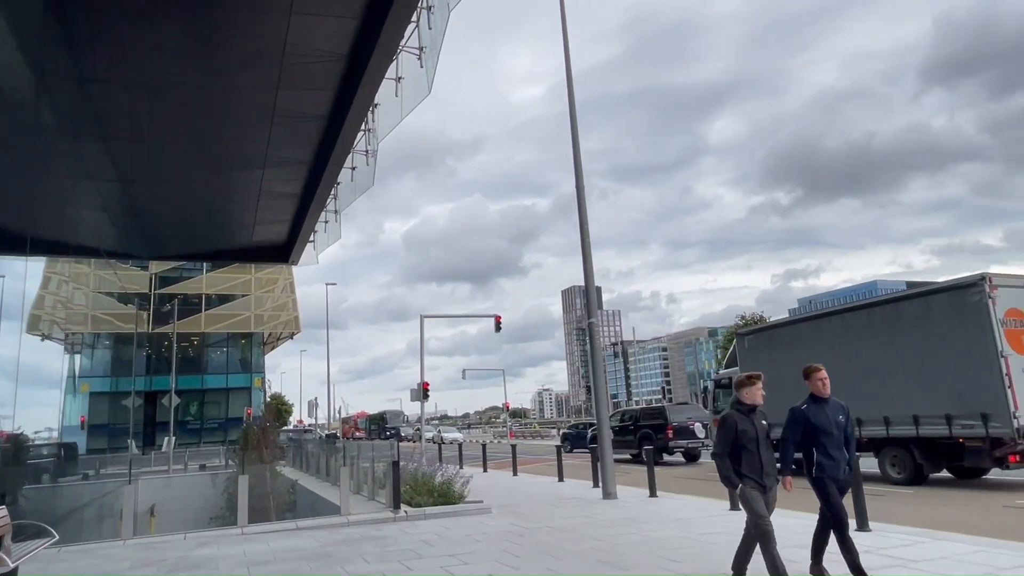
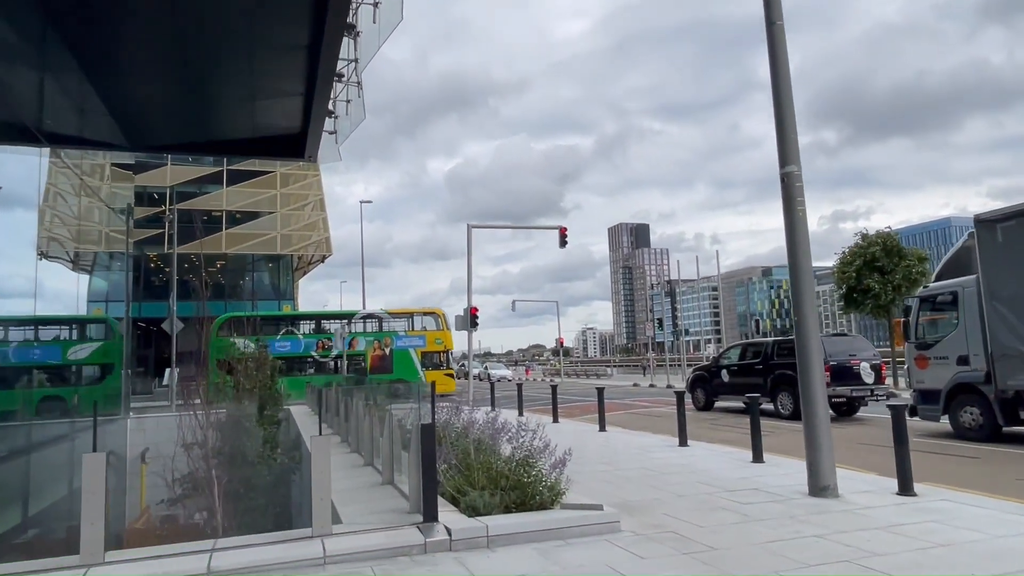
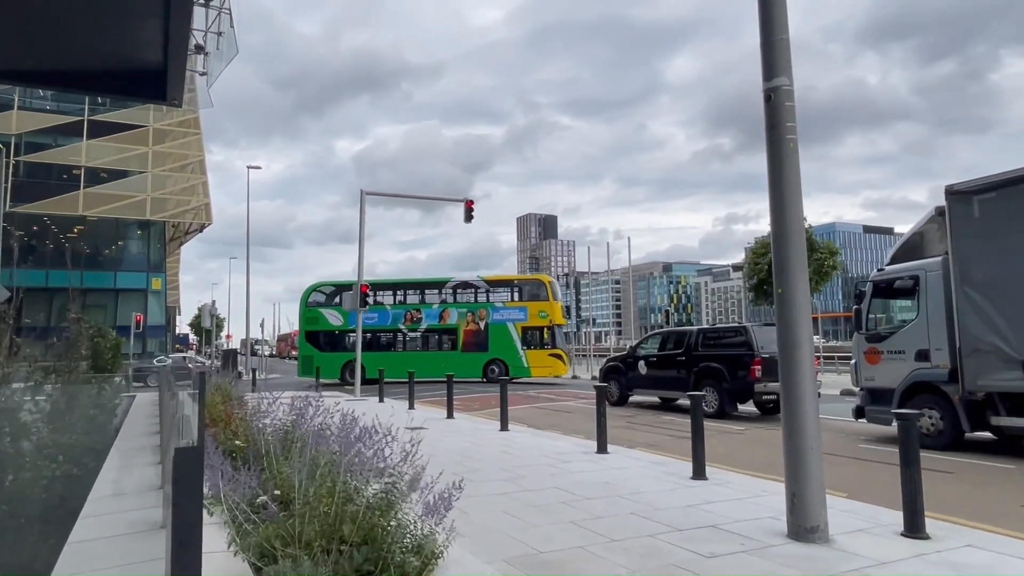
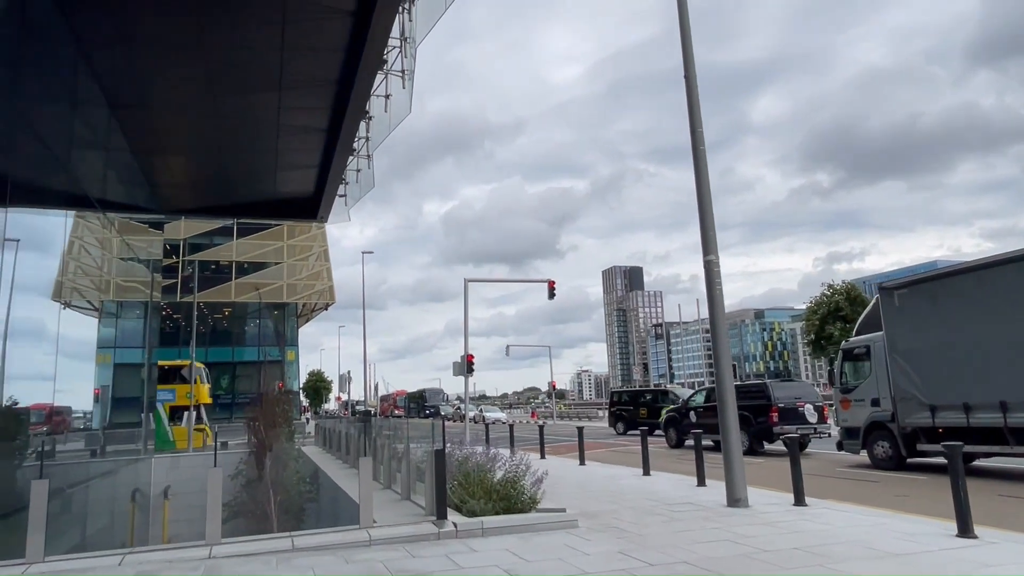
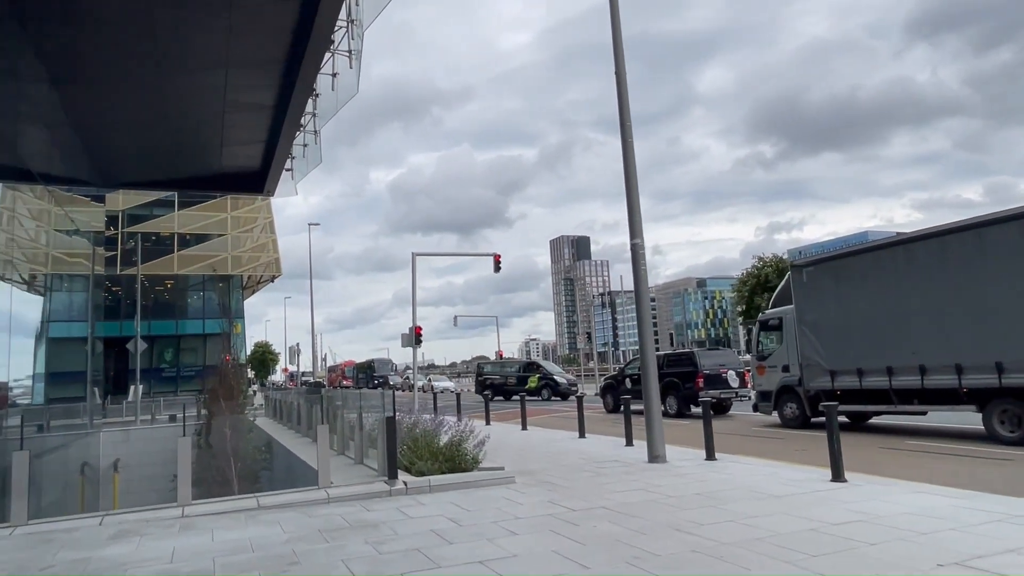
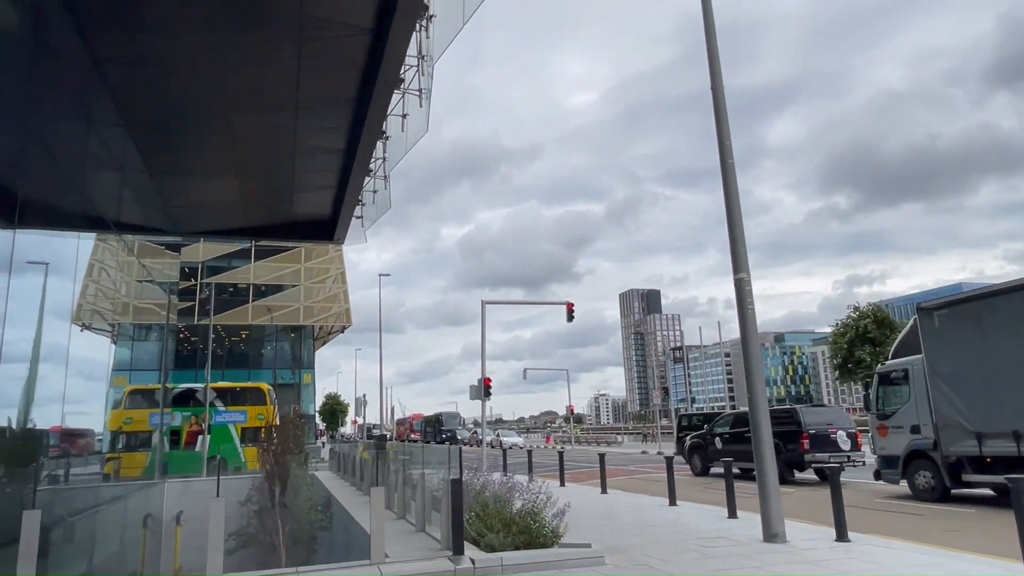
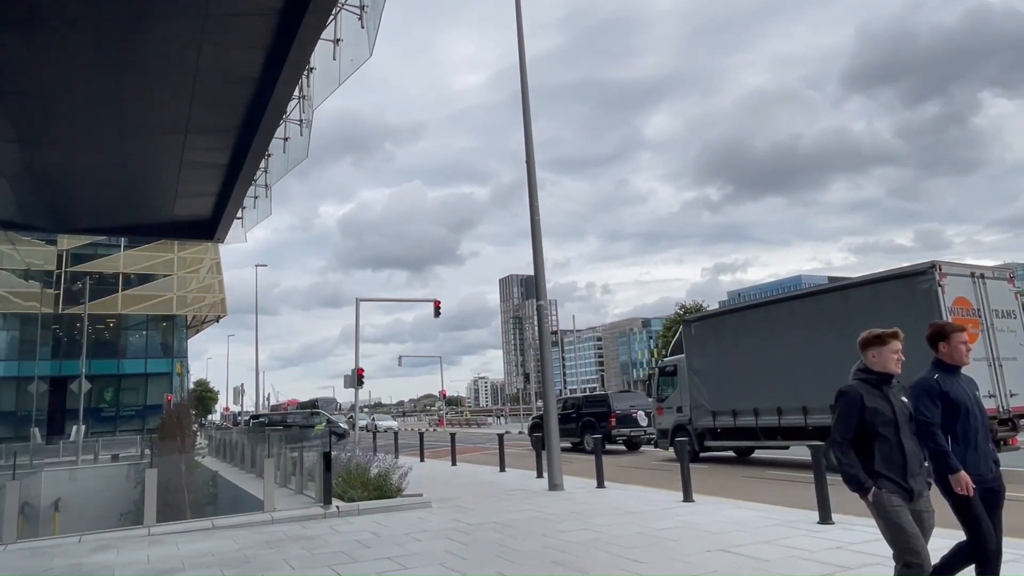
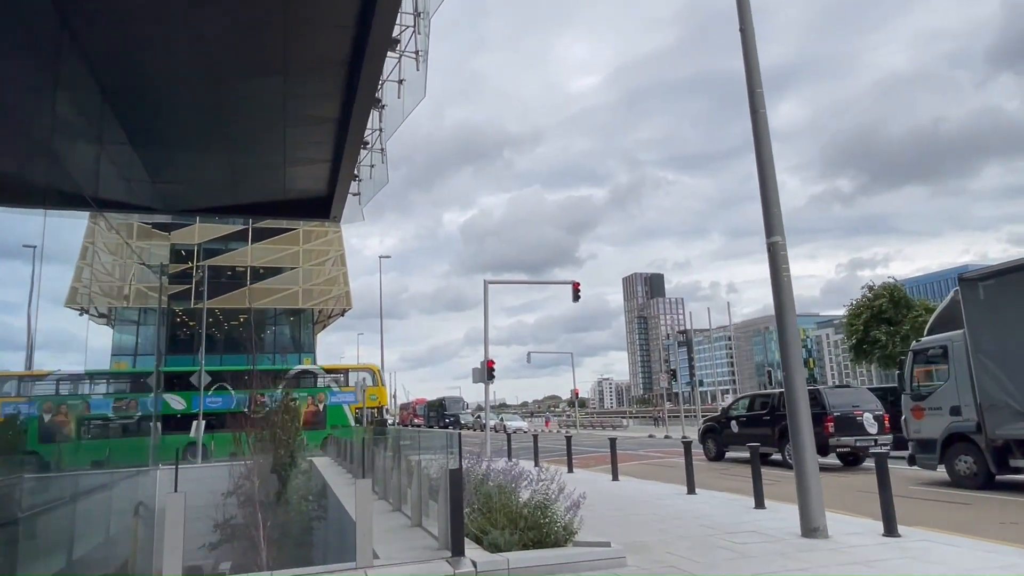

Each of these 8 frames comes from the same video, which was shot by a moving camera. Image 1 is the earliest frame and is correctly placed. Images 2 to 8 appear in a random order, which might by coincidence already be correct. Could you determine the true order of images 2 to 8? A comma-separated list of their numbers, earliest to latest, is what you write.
7, 5, 4, 6, 8, 2, 3
